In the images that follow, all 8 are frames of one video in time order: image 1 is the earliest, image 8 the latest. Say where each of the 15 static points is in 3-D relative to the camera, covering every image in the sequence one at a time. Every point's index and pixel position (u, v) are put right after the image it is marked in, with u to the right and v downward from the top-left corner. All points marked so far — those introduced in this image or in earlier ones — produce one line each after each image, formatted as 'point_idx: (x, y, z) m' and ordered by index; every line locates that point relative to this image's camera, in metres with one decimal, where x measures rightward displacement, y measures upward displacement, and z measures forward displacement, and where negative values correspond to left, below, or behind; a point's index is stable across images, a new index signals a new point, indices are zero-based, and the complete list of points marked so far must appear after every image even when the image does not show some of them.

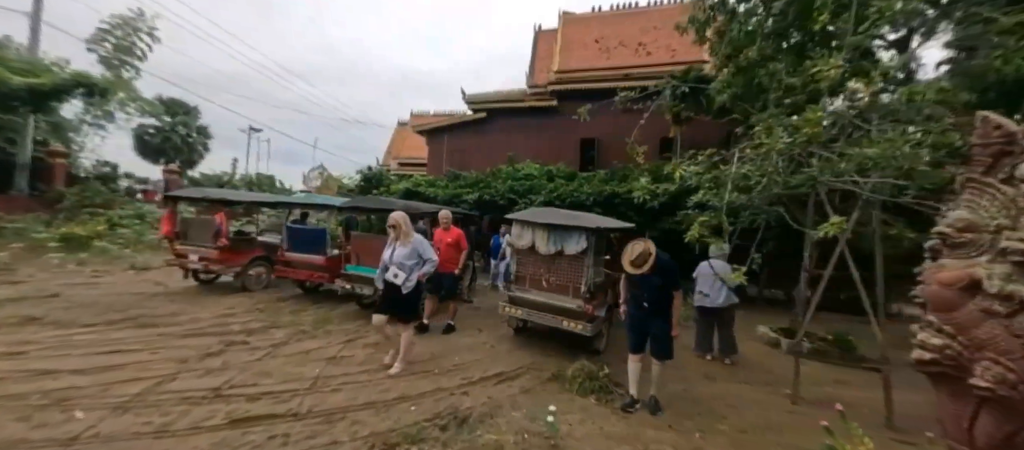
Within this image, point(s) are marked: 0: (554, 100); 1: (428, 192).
0: (+3.1, +6.7, +22.2) m
1: (-2.4, +1.2, +15.4) m
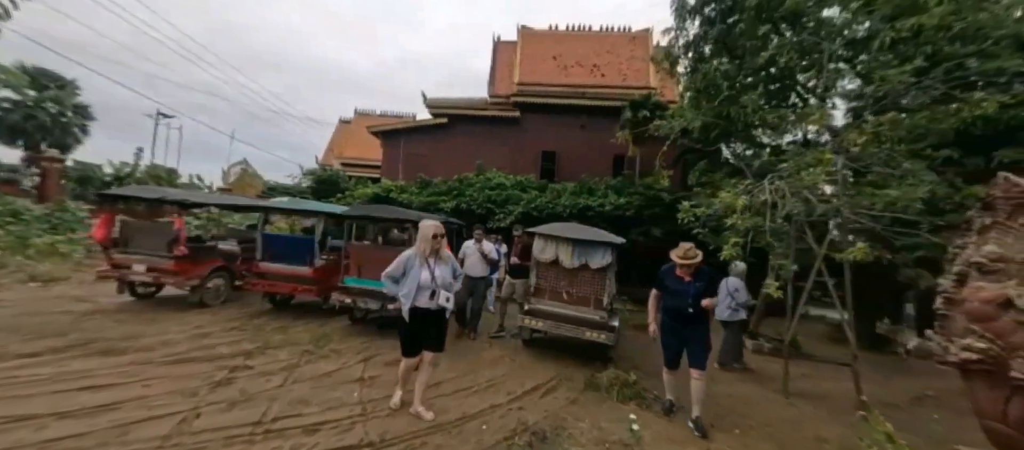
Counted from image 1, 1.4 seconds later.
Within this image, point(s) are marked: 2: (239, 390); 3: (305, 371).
0: (+0.5, +6.2, +22.7) m
1: (-3.6, +0.9, +14.9) m
2: (-3.3, -2.0, +5.0) m
3: (-2.9, -2.1, +5.8) m
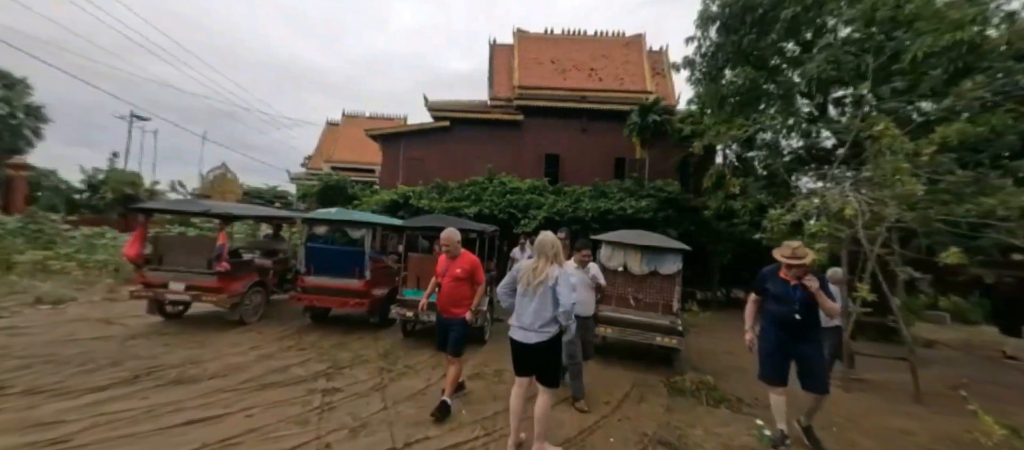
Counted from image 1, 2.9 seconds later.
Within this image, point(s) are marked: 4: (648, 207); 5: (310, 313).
0: (+0.4, +6.1, +22.7) m
1: (-3.0, +0.7, +14.7) m
2: (-1.9, -2.2, +4.7) m
3: (-1.5, -2.3, +5.6) m
4: (+4.8, +0.6, +14.5) m
5: (-4.3, -1.9, +8.8) m
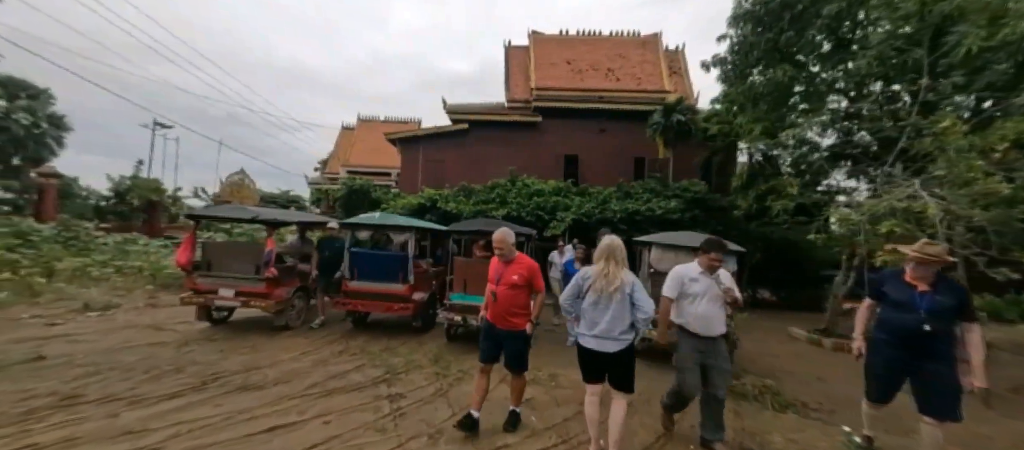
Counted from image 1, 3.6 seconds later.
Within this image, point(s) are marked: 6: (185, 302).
0: (+1.5, +6.0, +22.7) m
1: (-2.1, +0.6, +14.7) m
2: (-1.0, -2.2, +4.7) m
3: (-0.7, -2.3, +5.5) m
4: (+5.7, +0.6, +14.4) m
5: (-3.4, -2.0, +8.8) m
6: (-5.9, -1.4, +7.4) m
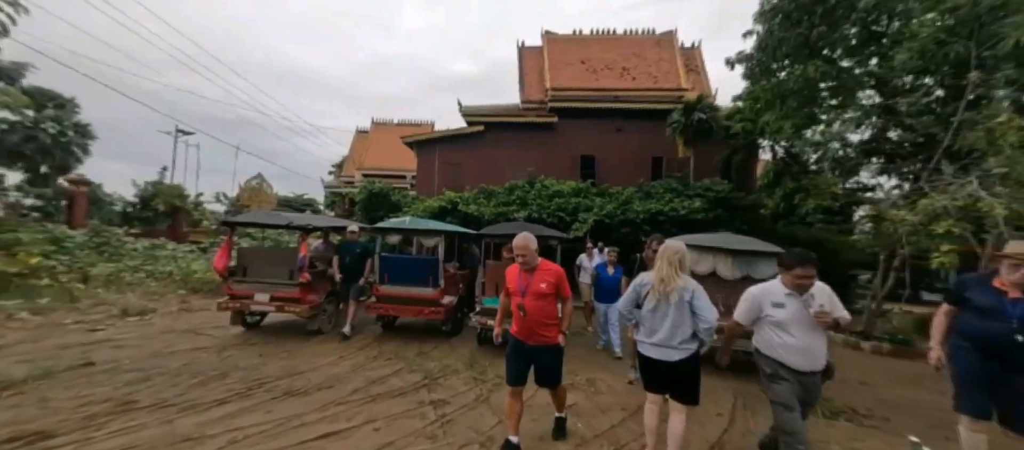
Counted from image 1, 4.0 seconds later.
0: (+2.3, +5.9, +22.6) m
1: (-1.3, +0.5, +14.7) m
2: (-0.5, -2.3, +4.7) m
3: (-0.1, -2.4, +5.5) m
4: (+6.5, +0.6, +14.2) m
5: (-2.8, -2.1, +8.8) m
6: (-5.3, -1.5, +7.6) m
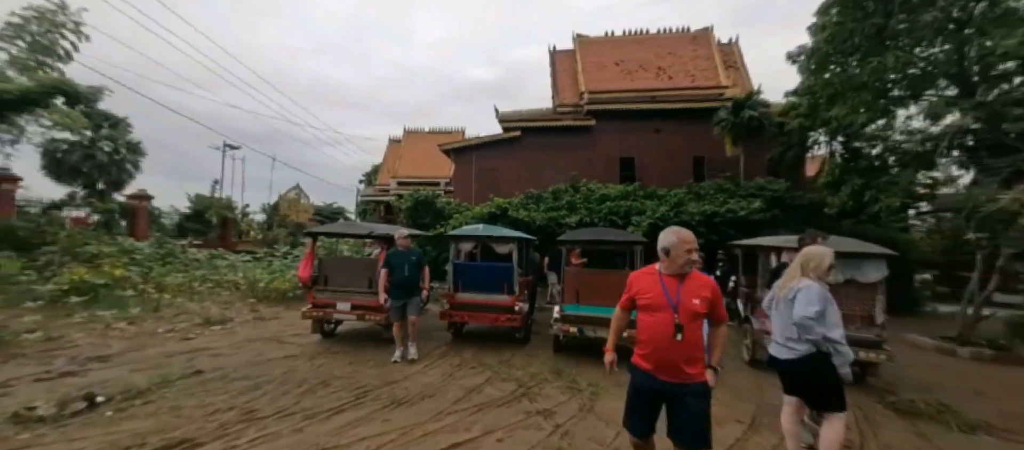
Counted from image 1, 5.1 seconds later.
0: (+4.4, +5.7, +22.5) m
1: (+0.5, +0.3, +14.7) m
2: (+0.9, -2.4, +4.6) m
3: (+1.3, -2.5, +5.5) m
4: (+8.2, +0.6, +13.8) m
5: (-1.2, -2.3, +8.9) m
6: (-3.8, -1.7, +7.7) m
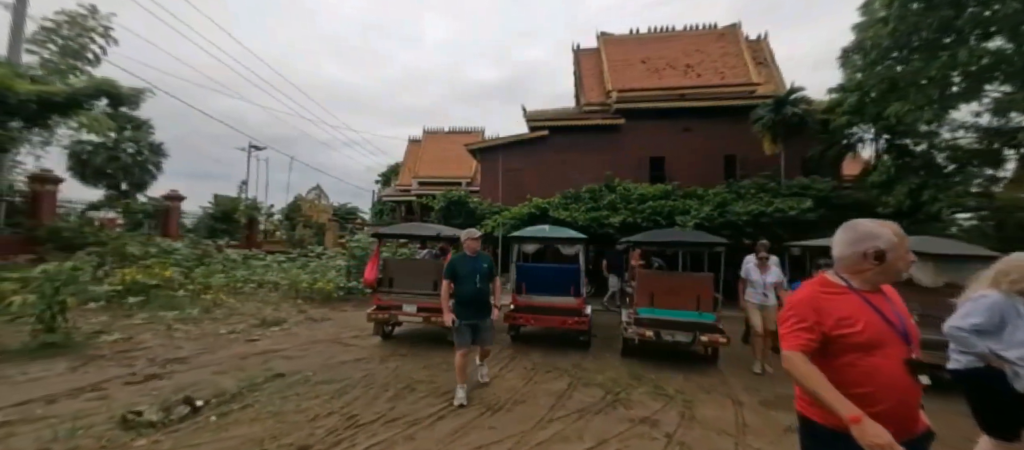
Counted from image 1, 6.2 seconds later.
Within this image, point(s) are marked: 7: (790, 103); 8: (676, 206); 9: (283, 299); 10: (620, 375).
0: (+5.9, +5.7, +22.2) m
1: (+1.9, +0.3, +14.5) m
2: (+2.1, -2.4, +4.5) m
3: (+2.6, -2.5, +5.3) m
4: (+9.6, +0.6, +13.5) m
5: (+0.1, -2.3, +8.7) m
6: (-2.5, -1.7, +7.6) m
7: (+10.9, +4.8, +16.1) m
8: (+5.6, +0.7, +14.2) m
9: (-7.0, -2.2, +12.4) m
10: (+1.8, -2.5, +6.9) m
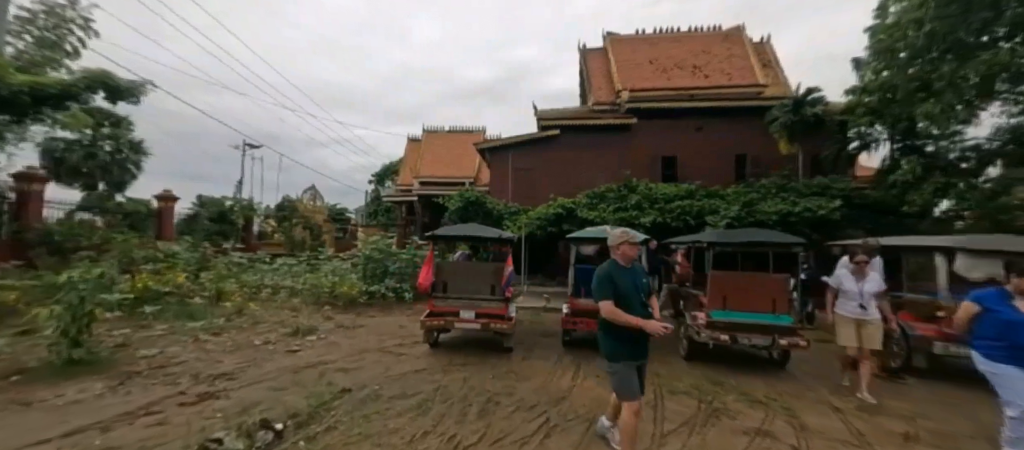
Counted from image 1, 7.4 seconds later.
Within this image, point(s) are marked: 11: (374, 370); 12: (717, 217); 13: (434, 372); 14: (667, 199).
0: (+6.4, +5.7, +22.1) m
1: (+2.7, +0.3, +14.2) m
2: (+3.4, -2.4, +4.2) m
3: (+3.8, -2.5, +5.0) m
4: (+10.5, +0.6, +13.5) m
5: (+1.2, -2.3, +8.3) m
6: (-1.4, -1.7, +7.1) m
7: (+11.6, +4.8, +16.1) m
8: (+6.5, +0.7, +14.1) m
9: (-6.0, -2.3, +11.8) m
10: (+3.0, -2.5, +6.6) m
11: (-2.2, -2.3, +6.6) m
12: (+6.8, +0.3, +13.7) m
13: (-1.4, -2.4, +6.7) m
14: (+5.5, +0.9, +14.7) m
